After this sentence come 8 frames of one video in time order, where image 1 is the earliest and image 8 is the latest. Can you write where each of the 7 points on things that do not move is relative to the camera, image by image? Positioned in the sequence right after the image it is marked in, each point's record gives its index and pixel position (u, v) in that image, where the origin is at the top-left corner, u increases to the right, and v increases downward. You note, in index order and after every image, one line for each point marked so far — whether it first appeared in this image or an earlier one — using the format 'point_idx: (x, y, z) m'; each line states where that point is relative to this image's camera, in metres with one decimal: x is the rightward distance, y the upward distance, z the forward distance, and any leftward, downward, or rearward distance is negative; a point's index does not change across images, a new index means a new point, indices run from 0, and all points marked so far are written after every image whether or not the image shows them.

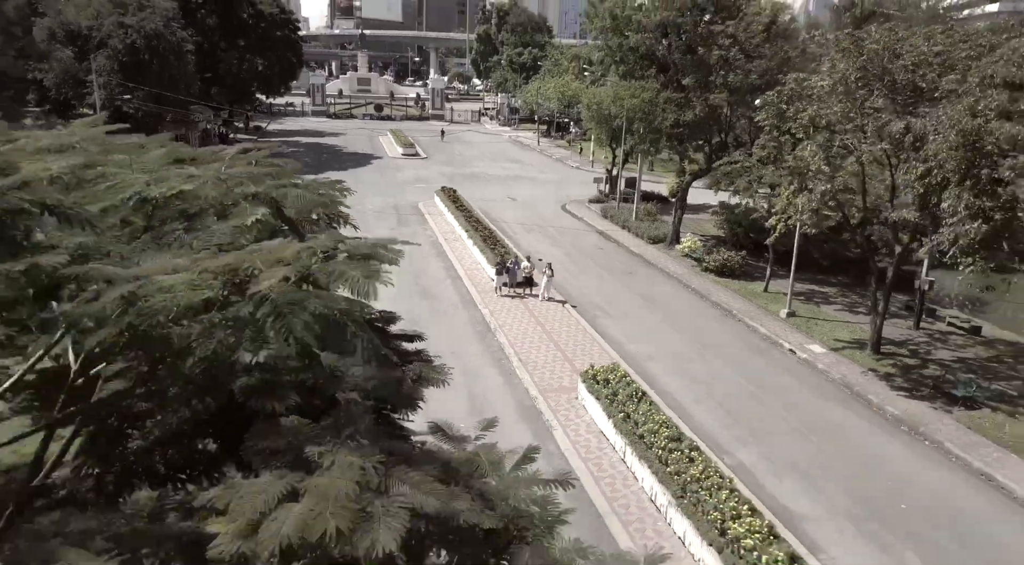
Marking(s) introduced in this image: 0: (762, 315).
0: (+5.4, -0.7, +16.1) m
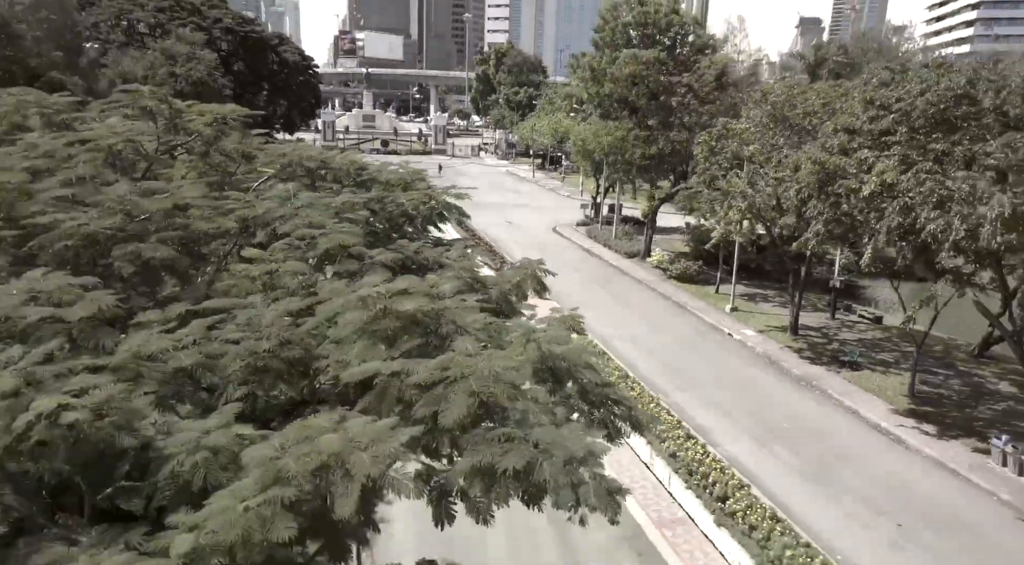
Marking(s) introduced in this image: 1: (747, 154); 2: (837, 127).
0: (+5.3, -0.7, +20.0) m
1: (+5.3, +2.9, +16.5) m
2: (+5.6, +2.6, +12.8) m
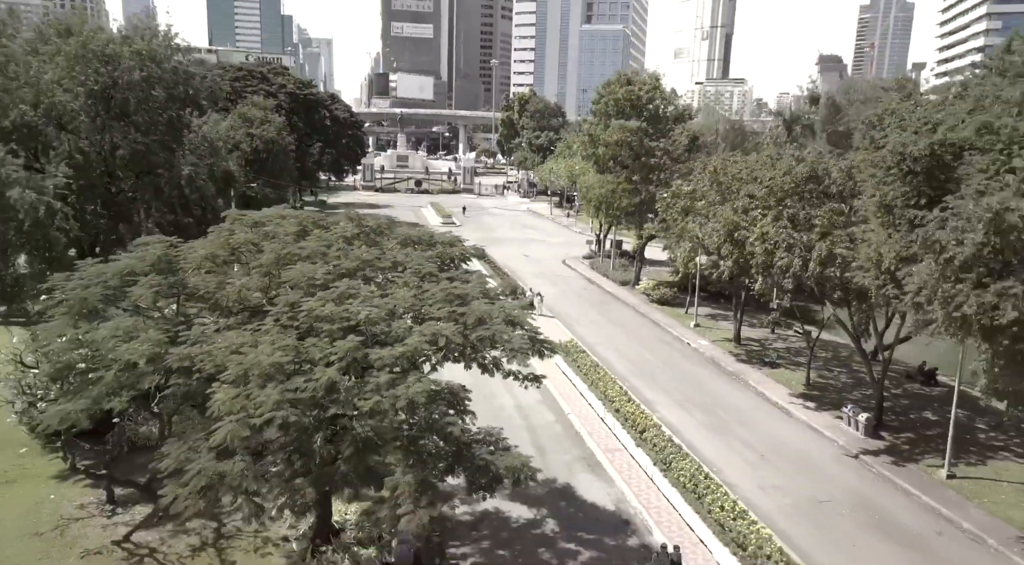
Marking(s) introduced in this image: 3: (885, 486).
0: (+5.7, -1.4, +25.6) m
1: (+5.5, +2.3, +22.3) m
2: (+5.7, +2.2, +18.6) m
3: (+7.2, -3.9, +14.3) m
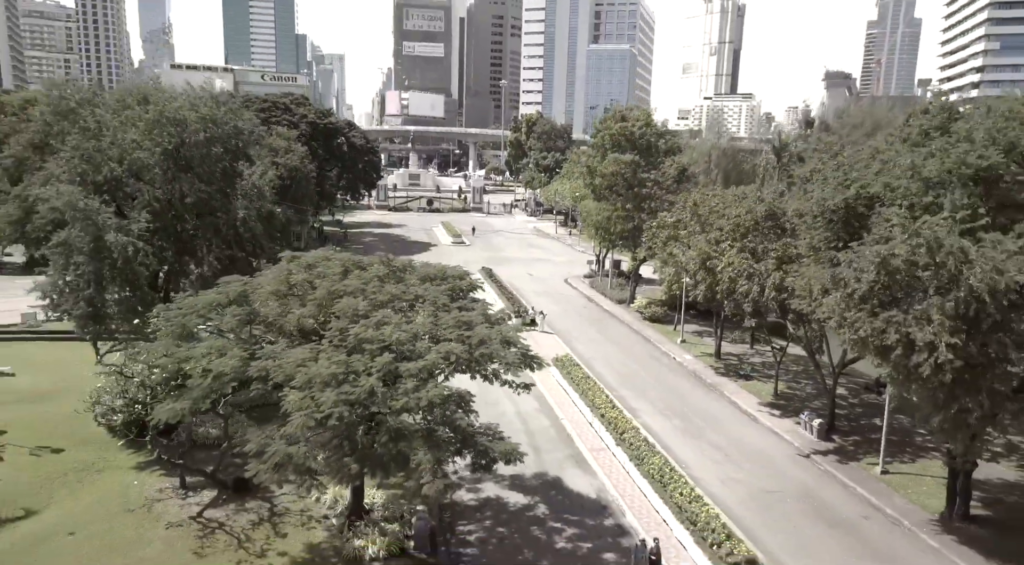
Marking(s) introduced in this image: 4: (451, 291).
0: (+5.8, -2.2, +28.3) m
1: (+5.6, +1.6, +25.0) m
2: (+5.8, +1.6, +21.3) m
3: (+7.2, -4.4, +16.9) m
4: (-1.1, -0.1, +13.7) m
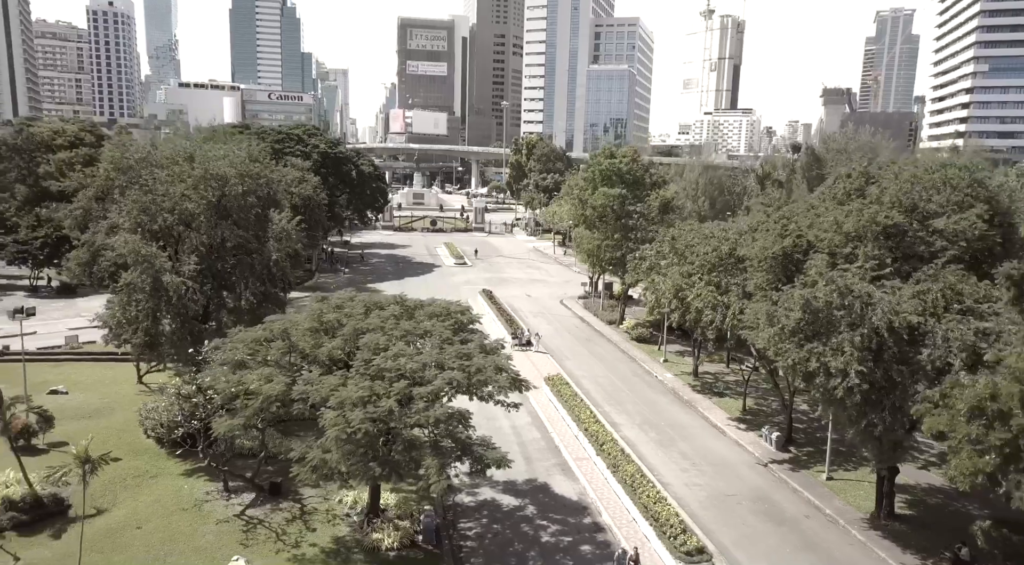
0: (+5.7, -3.2, +30.9) m
1: (+5.5, +0.6, +27.7) m
2: (+5.6, +0.7, +24.0) m
3: (+7.0, -5.3, +19.5) m
4: (-1.3, -0.9, +16.4) m
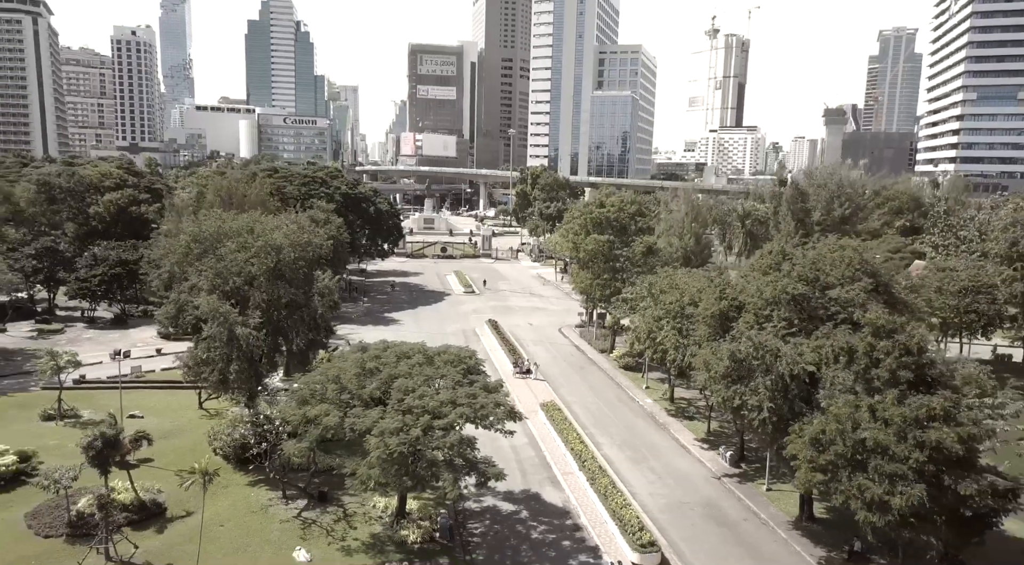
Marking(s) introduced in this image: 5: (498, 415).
0: (+5.8, -5.0, +35.5) m
1: (+5.5, -1.0, +32.4) m
2: (+5.6, -1.0, +28.6) m
3: (+7.0, -6.8, +24.1) m
4: (-1.4, -2.4, +21.2) m
5: (-0.4, -3.4, +19.4) m
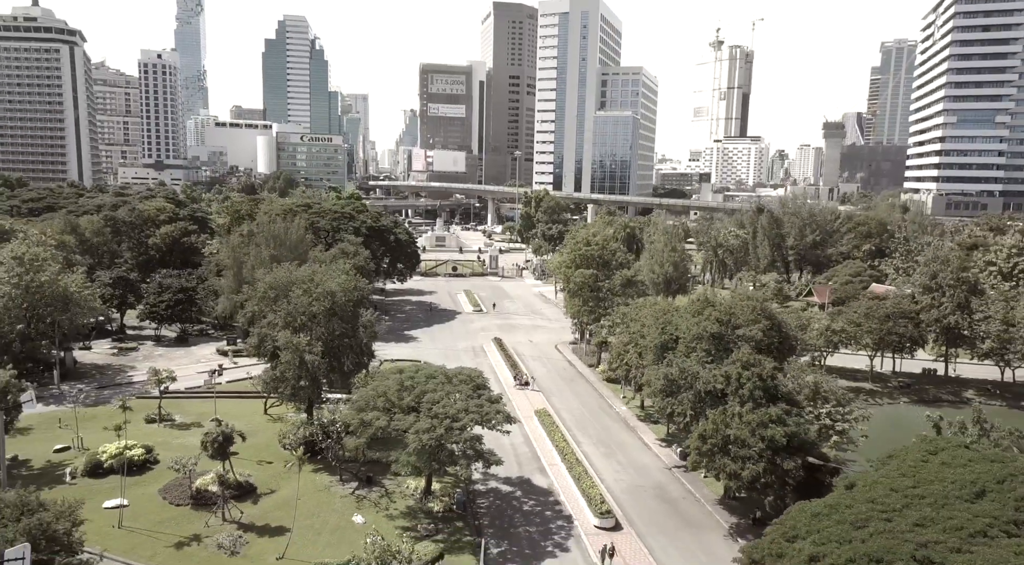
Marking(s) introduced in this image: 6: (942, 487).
0: (+5.8, -6.6, +43.1) m
1: (+5.5, -2.7, +40.0) m
2: (+5.6, -2.6, +36.3) m
3: (+6.9, -8.4, +31.6) m
4: (-1.5, -4.0, +28.9) m
5: (-0.5, -4.9, +27.1) m
6: (+9.7, -4.6, +16.9) m
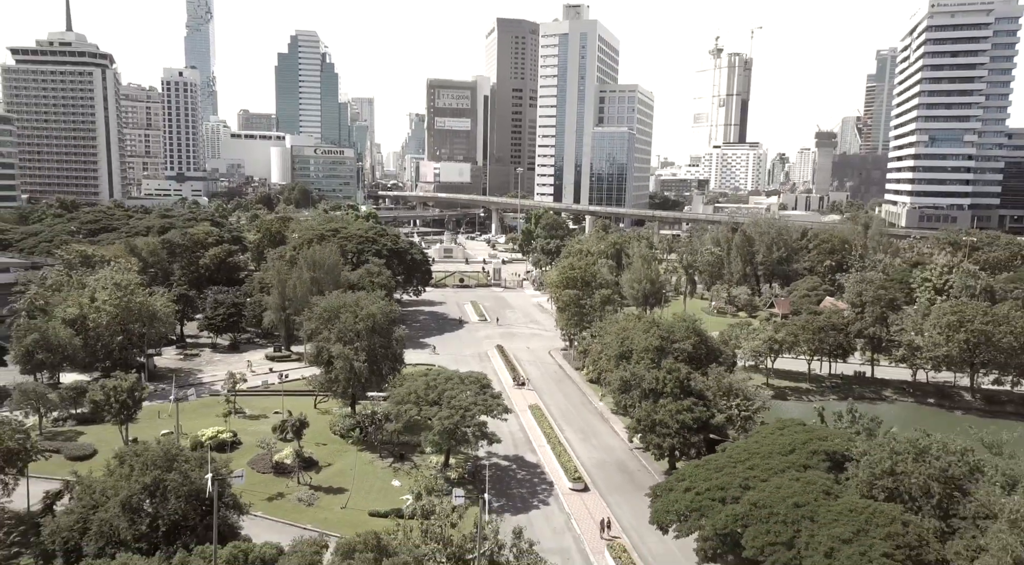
0: (+5.7, -7.9, +52.8) m
1: (+5.4, -4.0, +49.7) m
2: (+5.5, -3.9, +46.0) m
3: (+6.7, -9.7, +41.3) m
4: (-1.6, -5.3, +38.6) m
5: (-0.7, -6.3, +36.8) m
6: (+9.5, -5.9, +26.6) m
